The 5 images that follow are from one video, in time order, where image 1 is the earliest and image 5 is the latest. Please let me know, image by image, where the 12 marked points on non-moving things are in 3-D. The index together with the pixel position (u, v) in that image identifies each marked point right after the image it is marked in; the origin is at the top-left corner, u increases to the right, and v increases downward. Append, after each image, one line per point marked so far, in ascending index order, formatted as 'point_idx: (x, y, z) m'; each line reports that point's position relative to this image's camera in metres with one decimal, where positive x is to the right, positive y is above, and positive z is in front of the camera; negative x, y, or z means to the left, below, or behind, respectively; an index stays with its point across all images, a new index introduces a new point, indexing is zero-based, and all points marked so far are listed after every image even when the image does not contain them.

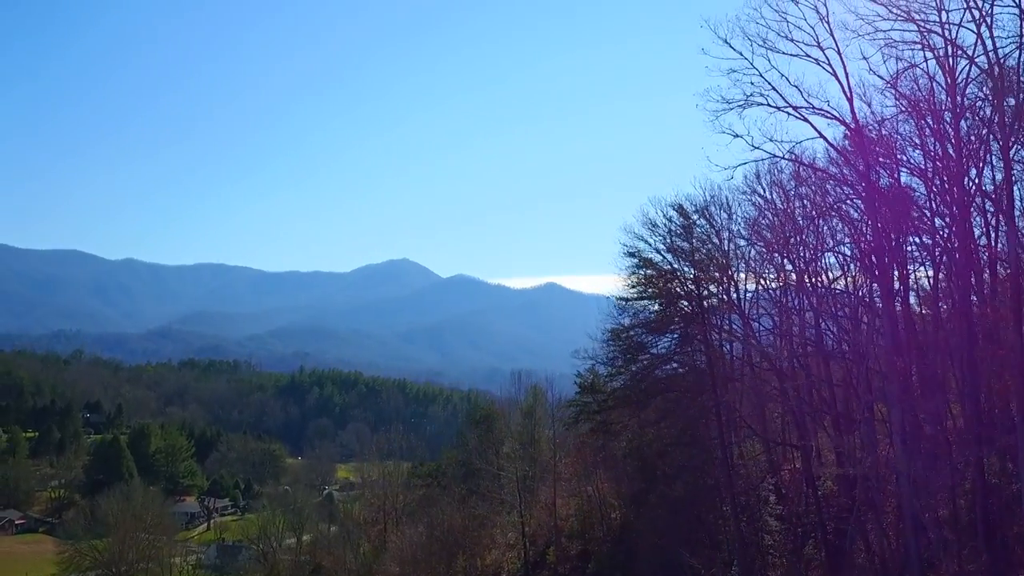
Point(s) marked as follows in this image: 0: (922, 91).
0: (+5.5, +2.7, +10.2) m
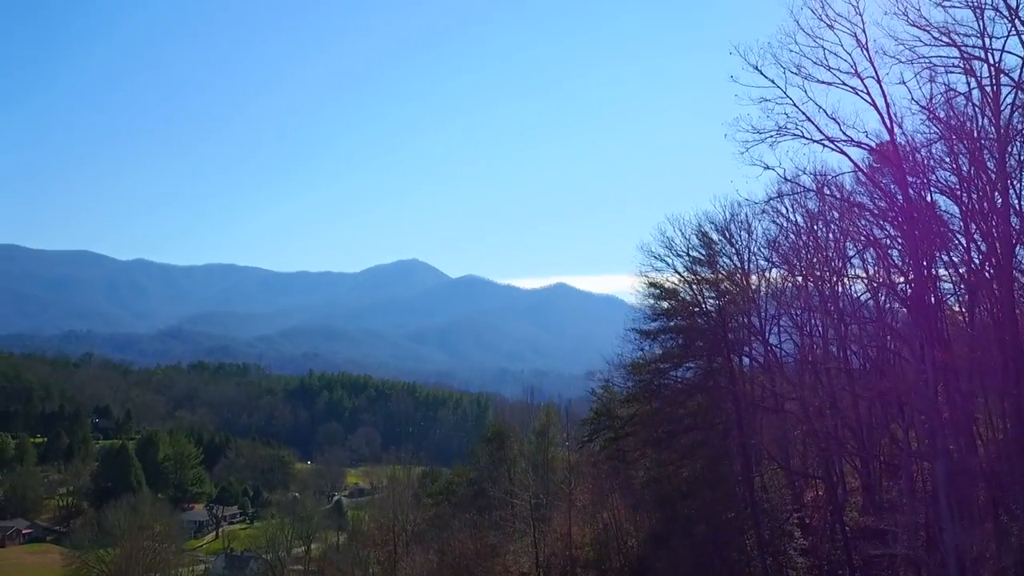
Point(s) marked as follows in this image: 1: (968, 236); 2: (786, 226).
0: (+5.7, +2.2, +9.6) m
1: (+5.9, +0.8, +9.8) m
2: (+4.9, +1.1, +13.3) m
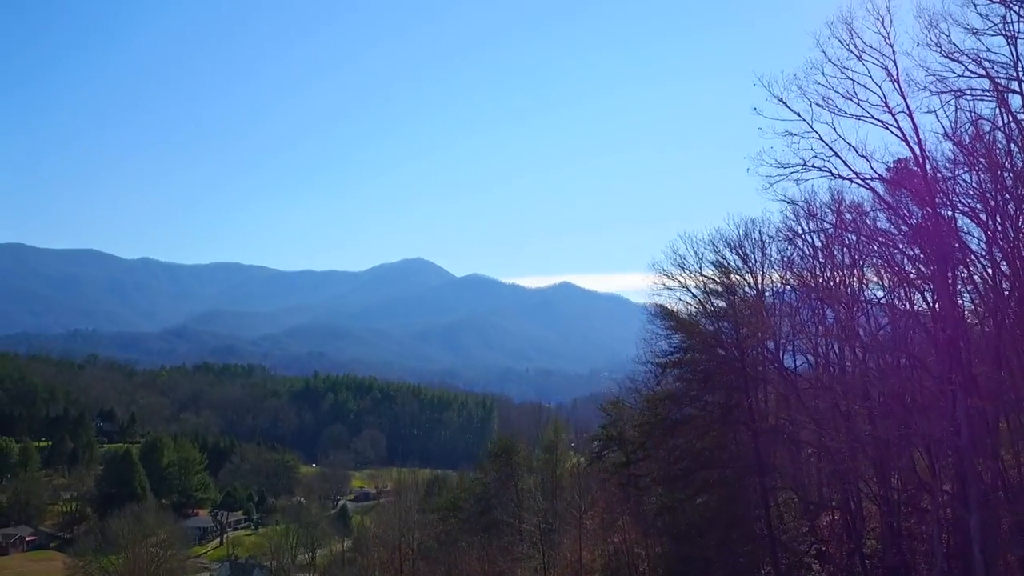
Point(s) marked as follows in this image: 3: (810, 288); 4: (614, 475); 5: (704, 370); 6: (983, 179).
0: (+5.9, +1.8, +9.2) m
1: (+6.0, +0.3, +9.4) m
2: (+5.0, +0.7, +12.9) m
3: (+5.1, 0.0, +12.6) m
4: (+2.3, -4.1, +16.7) m
5: (+3.7, -1.6, +14.4) m
6: (+6.0, +1.3, +9.4) m
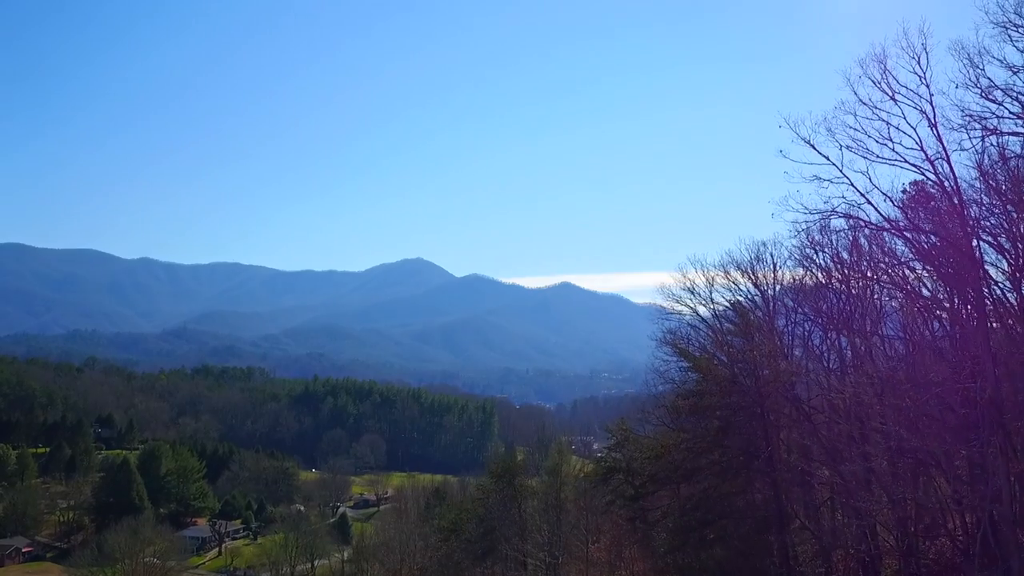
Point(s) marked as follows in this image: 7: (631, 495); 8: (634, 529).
0: (+6.0, +1.3, +8.8) m
1: (+6.1, -0.2, +9.0) m
2: (+5.1, +0.2, +12.4) m
3: (+5.2, -0.5, +12.2) m
4: (+2.4, -4.6, +16.2) m
5: (+3.8, -2.1, +13.9) m
6: (+6.1, +0.7, +9.0) m
7: (+2.5, -4.2, +15.8) m
8: (+2.6, -5.1, +16.0) m
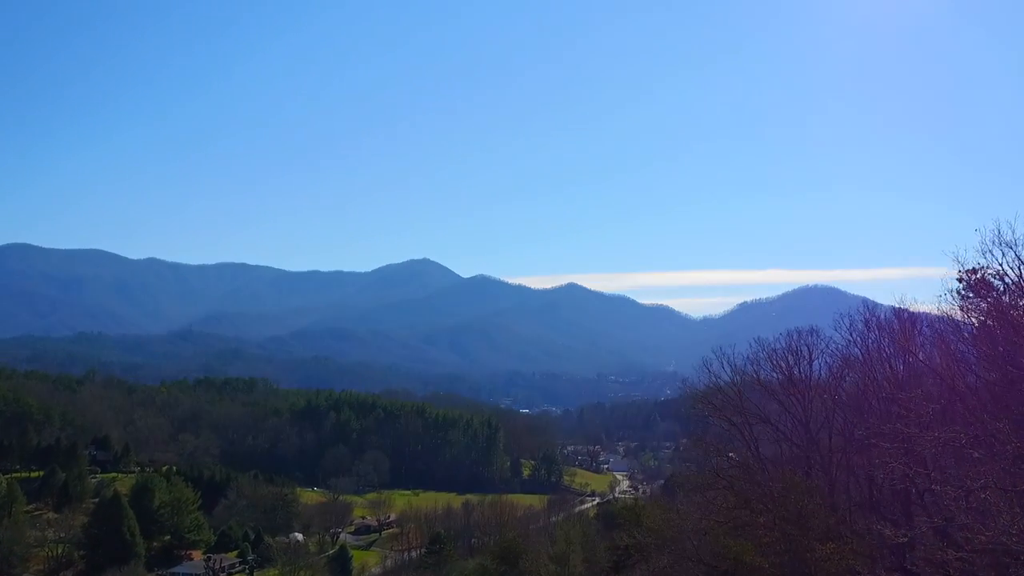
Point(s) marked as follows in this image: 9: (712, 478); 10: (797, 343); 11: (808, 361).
0: (+6.0, -0.6, +7.0) m
1: (+6.1, -2.0, +7.2) m
2: (+5.1, -1.7, +10.7) m
3: (+5.2, -2.4, +10.4) m
4: (+2.4, -6.4, +14.5) m
5: (+3.8, -3.9, +12.2) m
6: (+6.1, -1.1, +7.2) m
7: (+2.5, -6.0, +14.0) m
8: (+2.6, -6.9, +14.3) m
9: (+3.3, -3.5, +14.6) m
10: (+4.9, -1.3, +13.4) m
11: (+5.2, -1.7, +12.8) m
